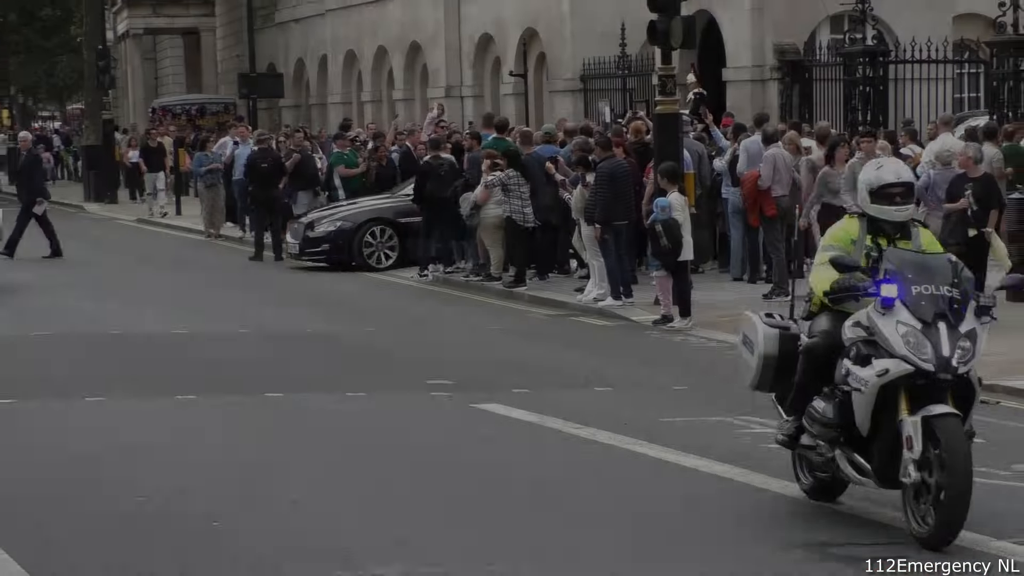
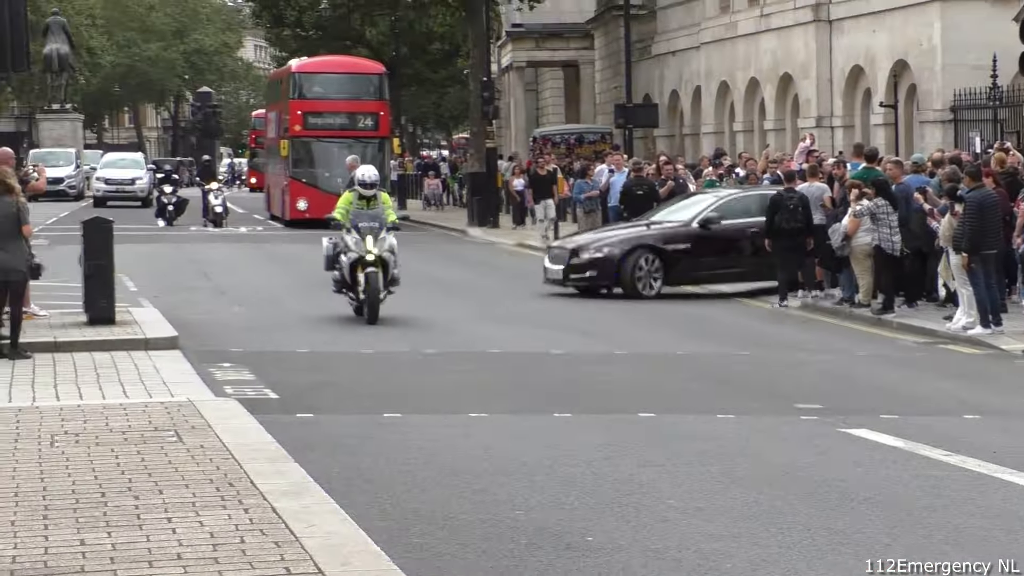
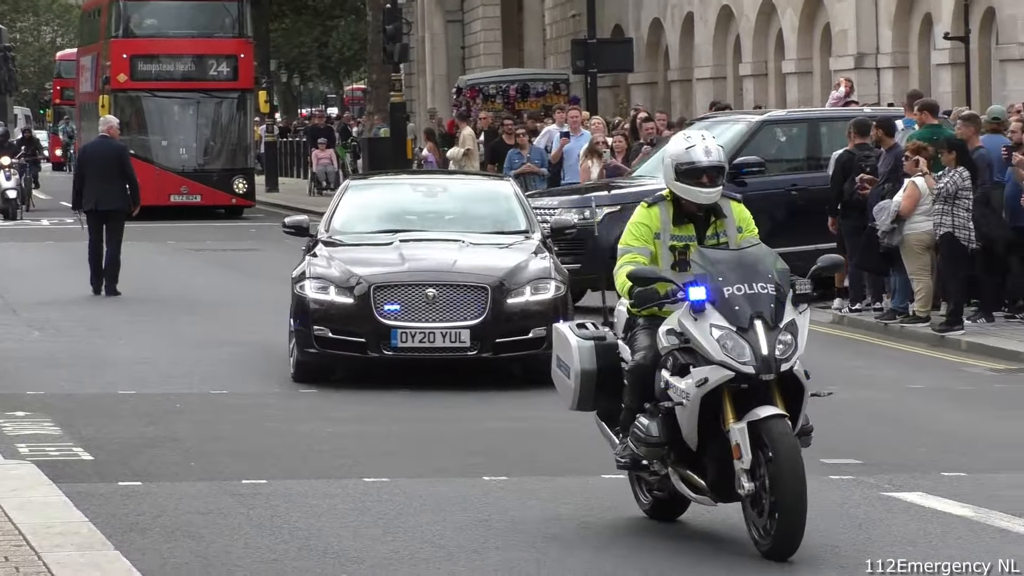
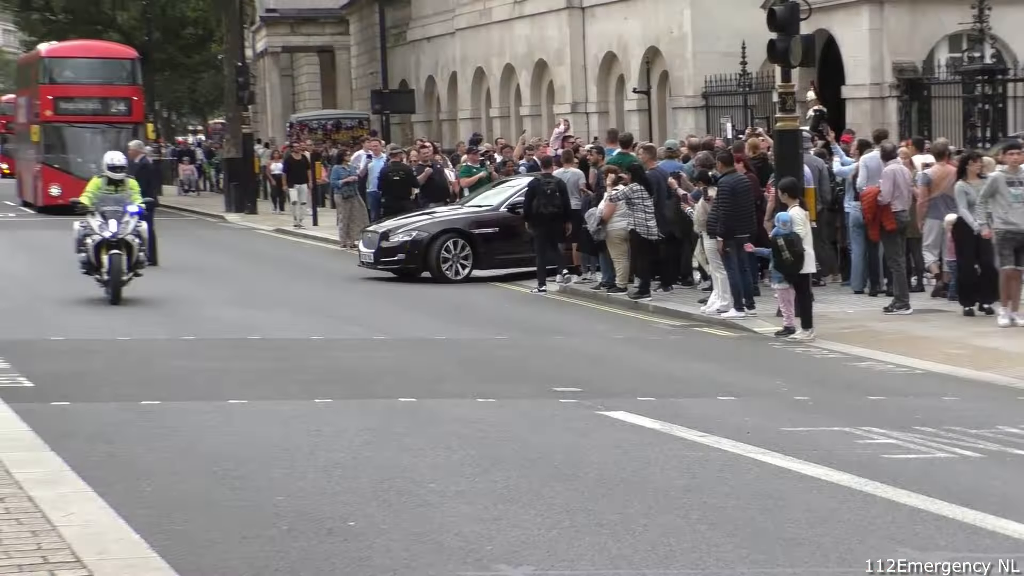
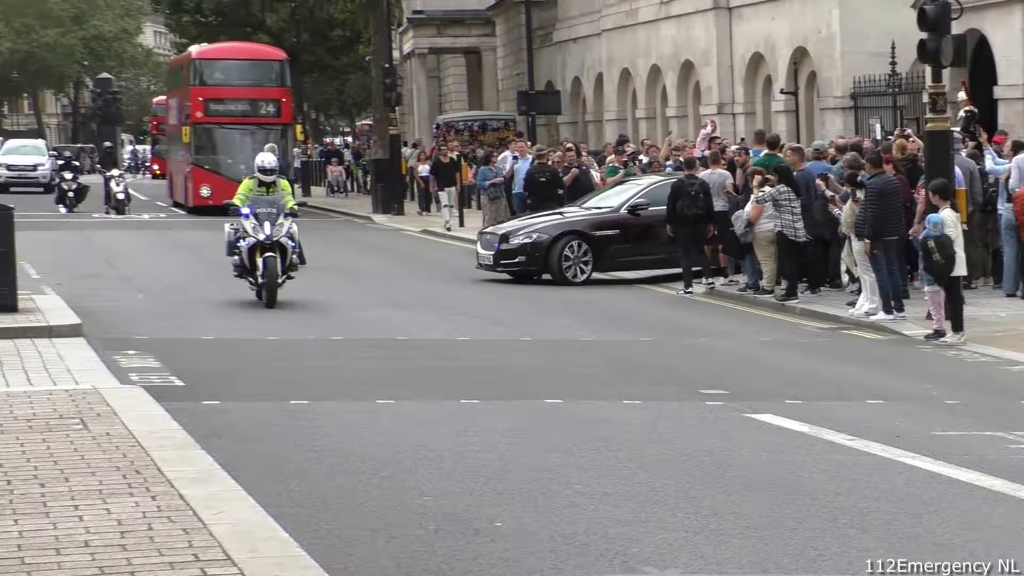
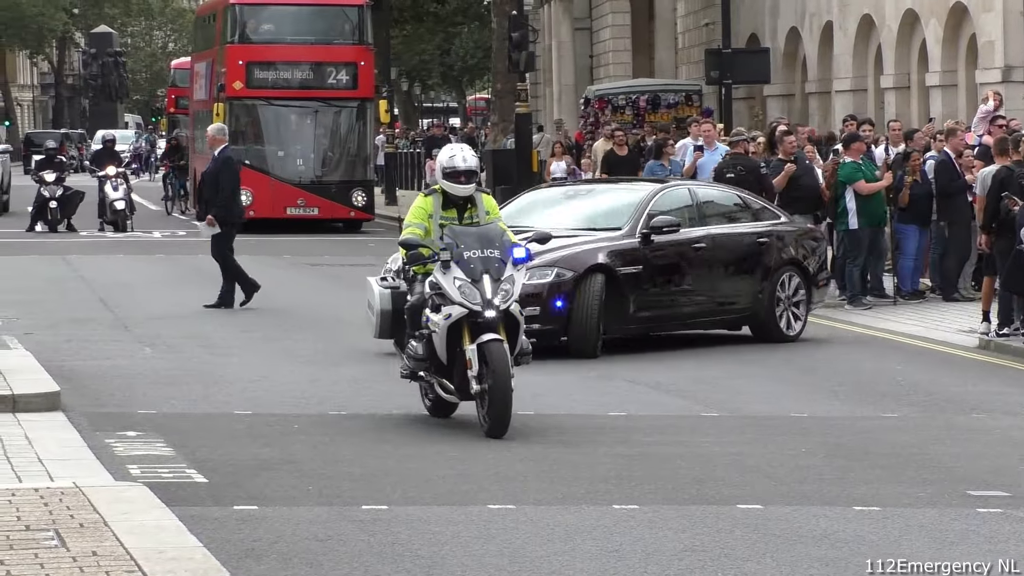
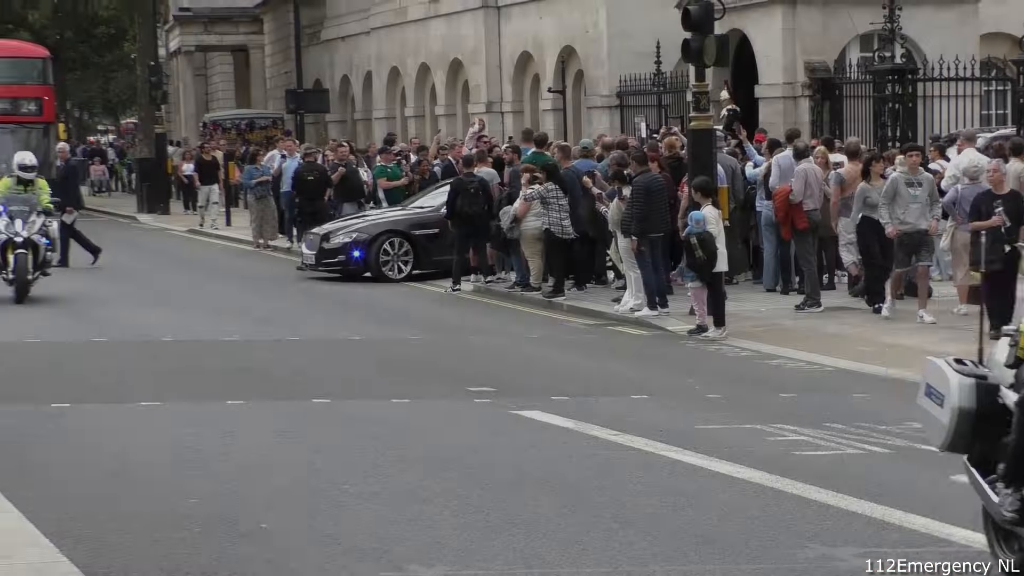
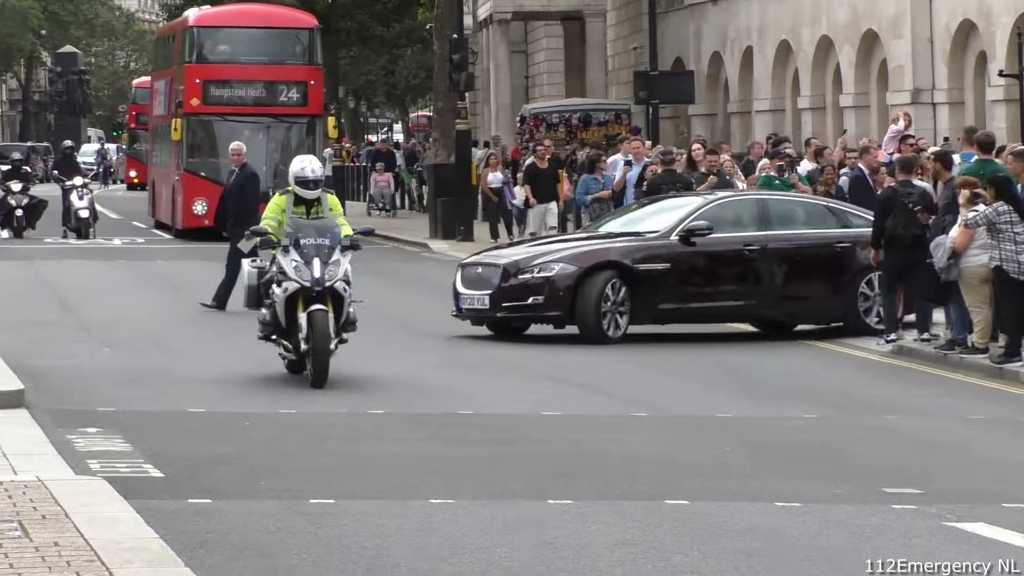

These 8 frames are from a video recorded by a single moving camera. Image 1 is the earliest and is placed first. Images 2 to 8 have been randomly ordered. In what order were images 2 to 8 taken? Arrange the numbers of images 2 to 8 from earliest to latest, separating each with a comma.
7, 4, 5, 2, 8, 6, 3
